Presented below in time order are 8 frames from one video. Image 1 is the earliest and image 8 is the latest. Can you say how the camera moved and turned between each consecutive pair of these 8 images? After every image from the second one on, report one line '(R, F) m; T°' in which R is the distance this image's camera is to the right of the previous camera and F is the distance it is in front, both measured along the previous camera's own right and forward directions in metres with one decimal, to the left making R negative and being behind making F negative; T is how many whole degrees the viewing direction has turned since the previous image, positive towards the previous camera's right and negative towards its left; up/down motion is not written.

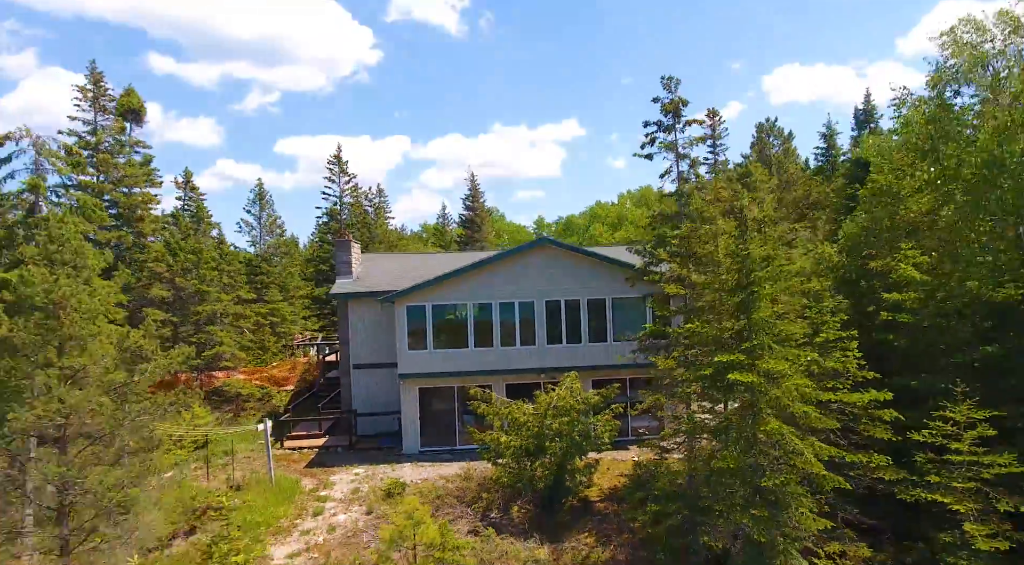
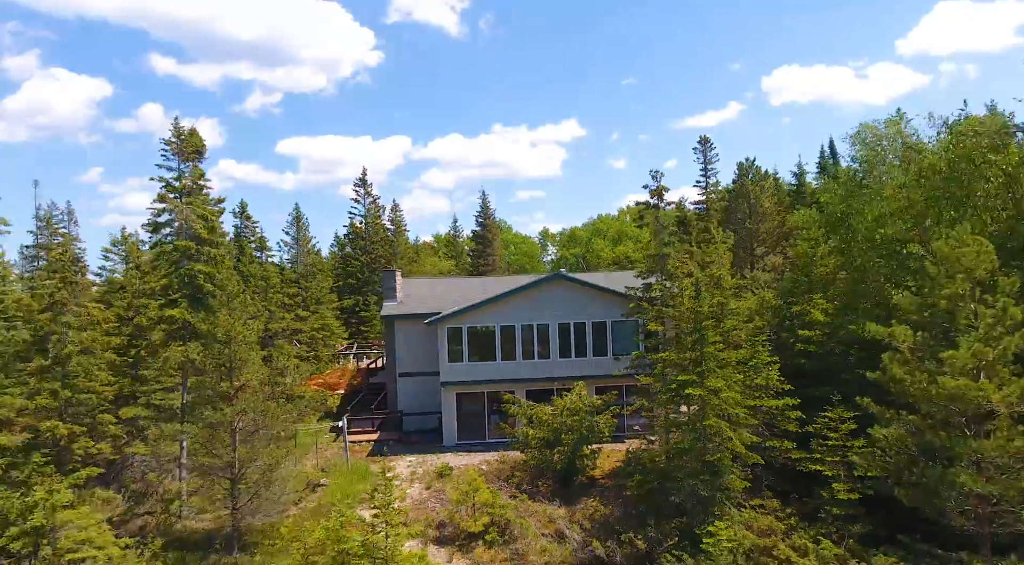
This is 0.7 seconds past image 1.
(-0.6, -5.2) m; 0°
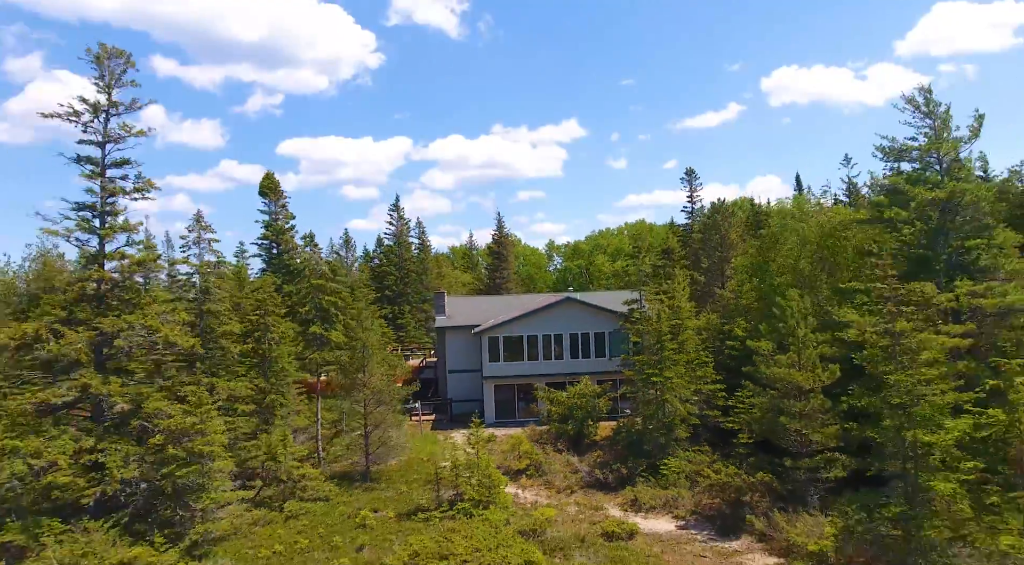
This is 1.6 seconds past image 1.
(-1.1, -9.5) m; 0°
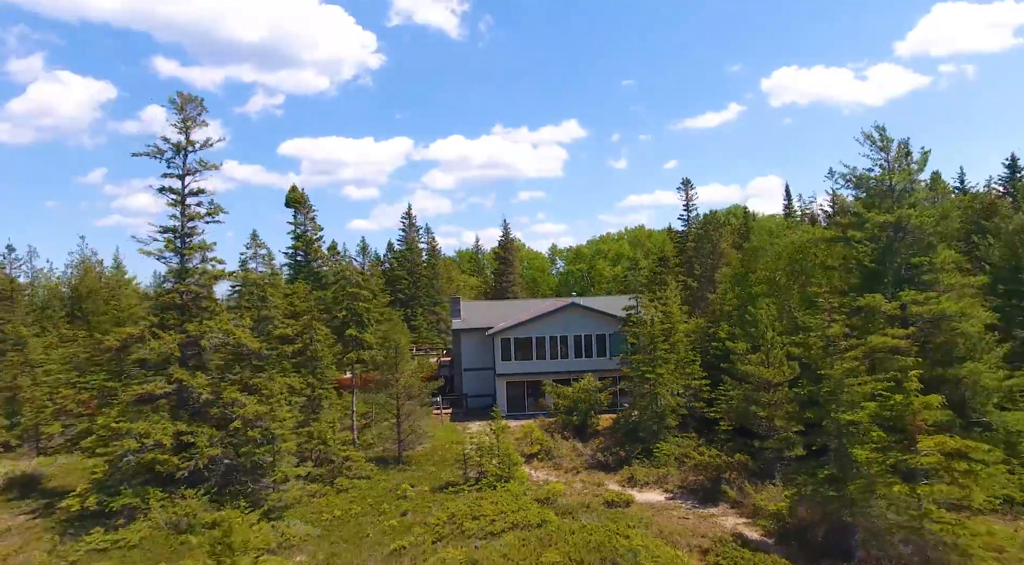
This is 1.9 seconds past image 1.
(-0.5, -4.0) m; 0°
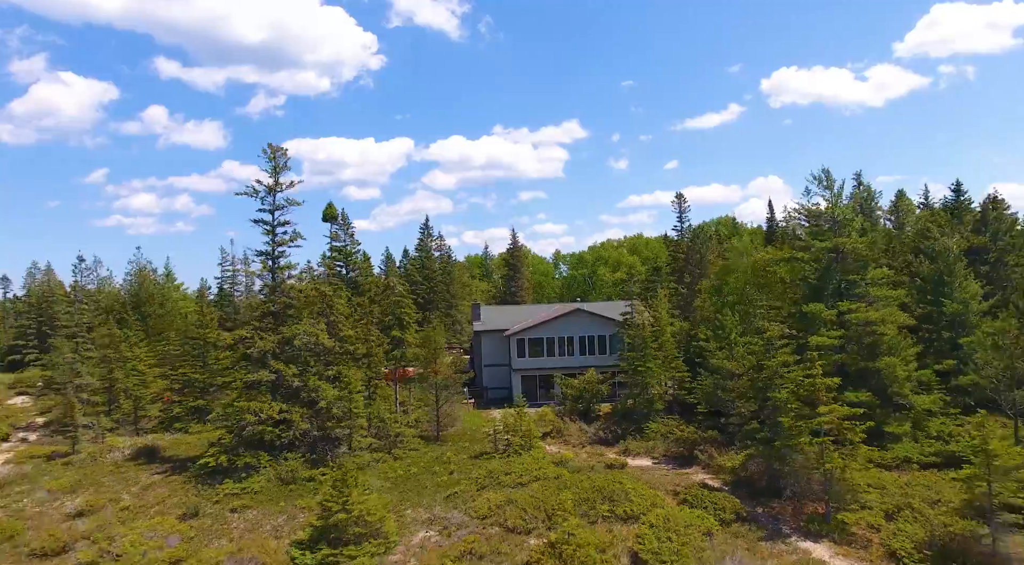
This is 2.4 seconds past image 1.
(-0.8, -6.9) m; 0°
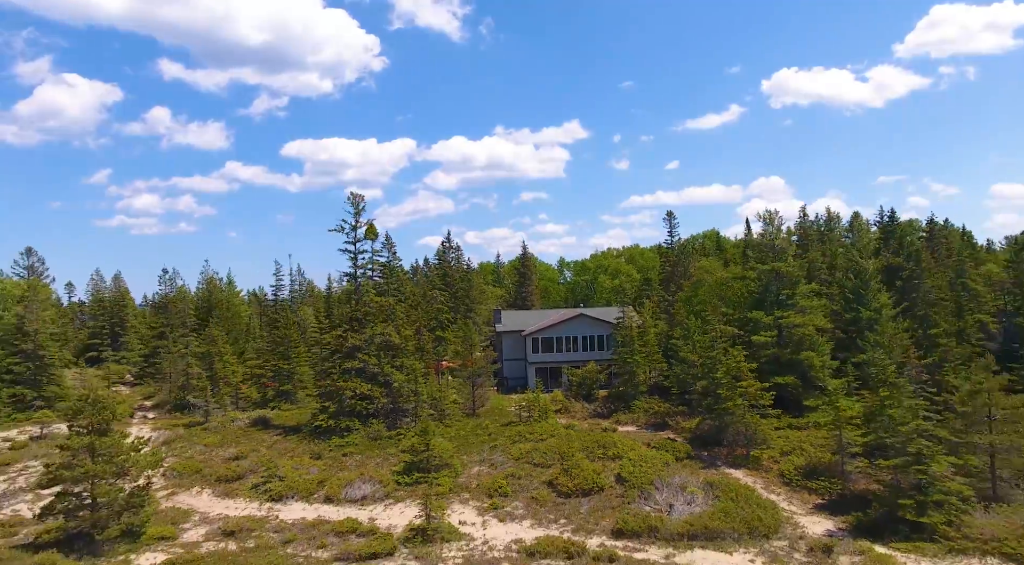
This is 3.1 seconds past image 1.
(-1.1, -11.2) m; 0°
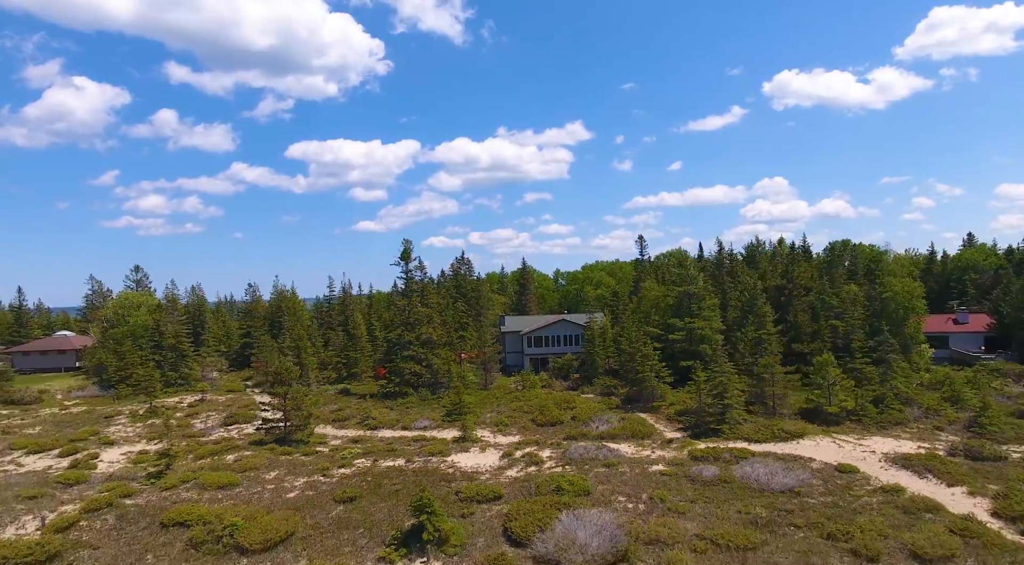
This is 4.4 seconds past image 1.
(+0.4, -22.0) m; 0°
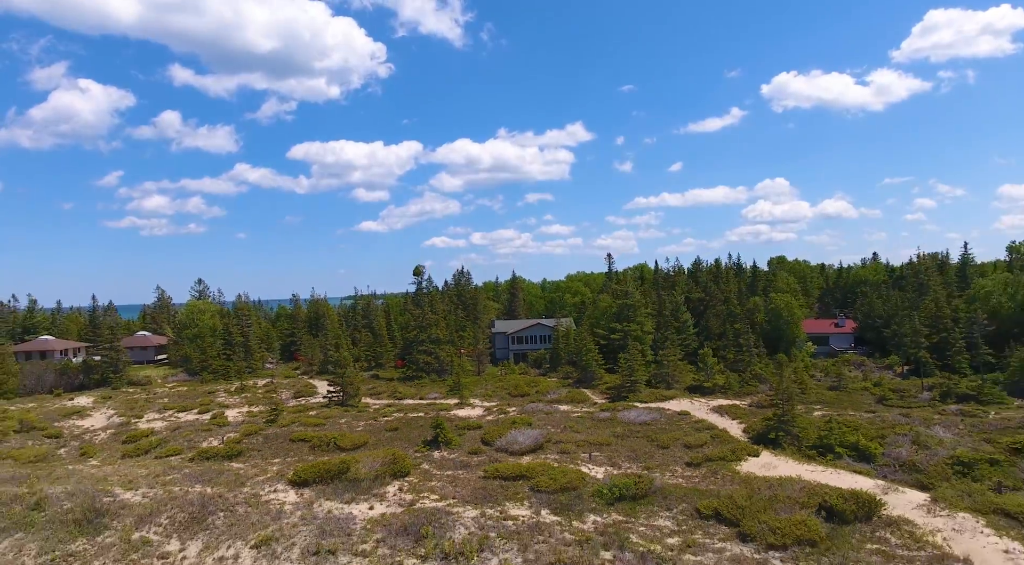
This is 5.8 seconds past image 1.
(+1.9, -24.0) m; 0°
